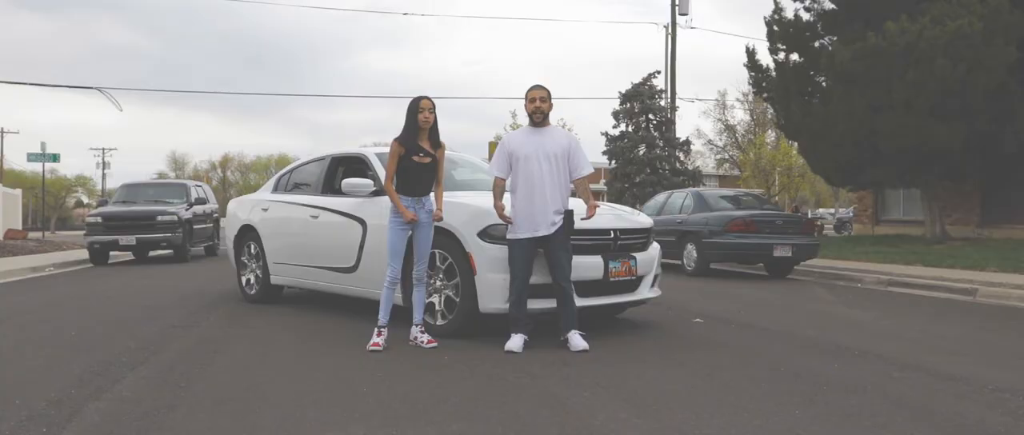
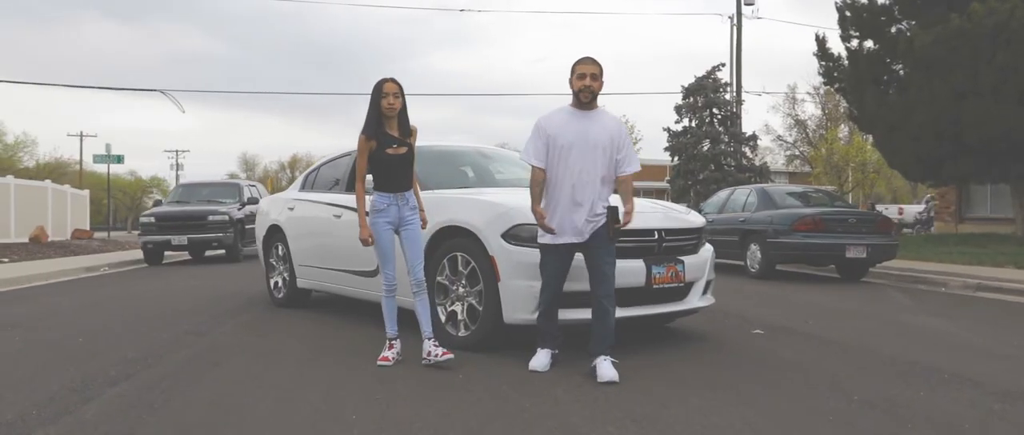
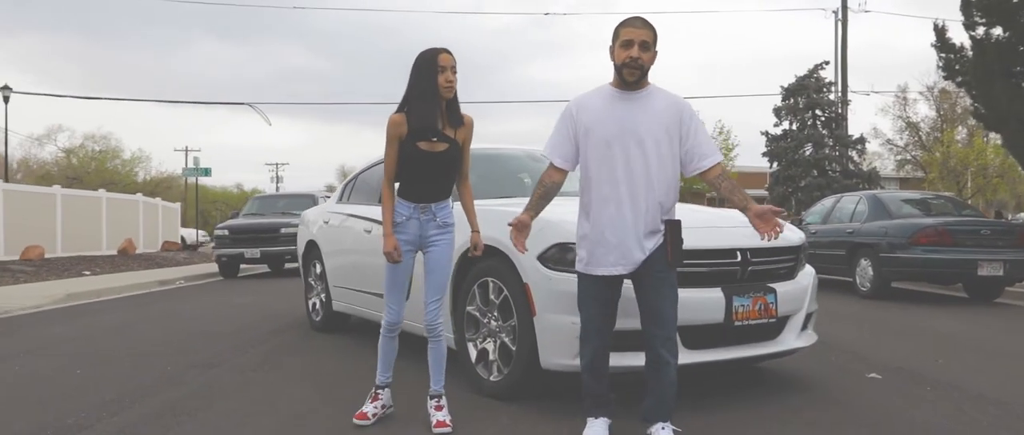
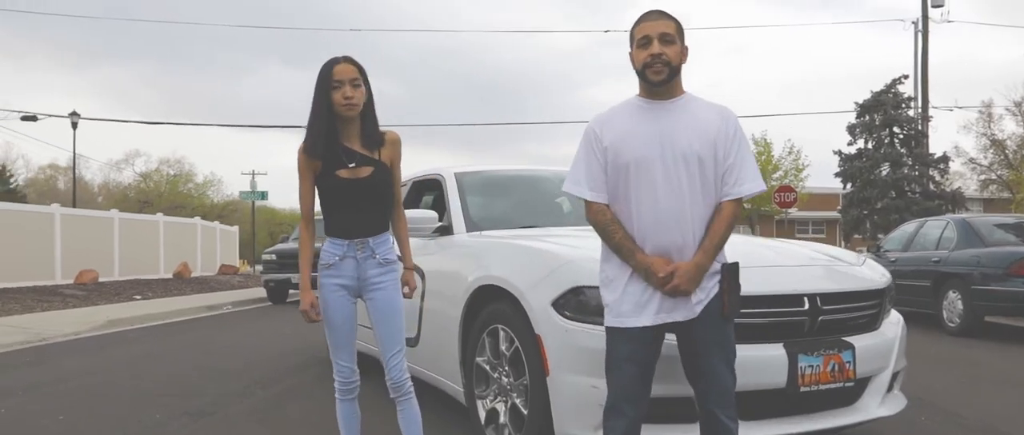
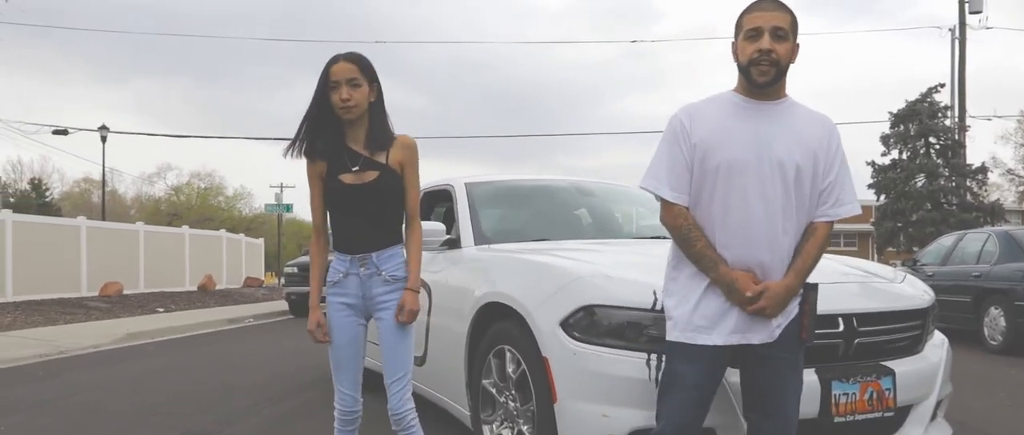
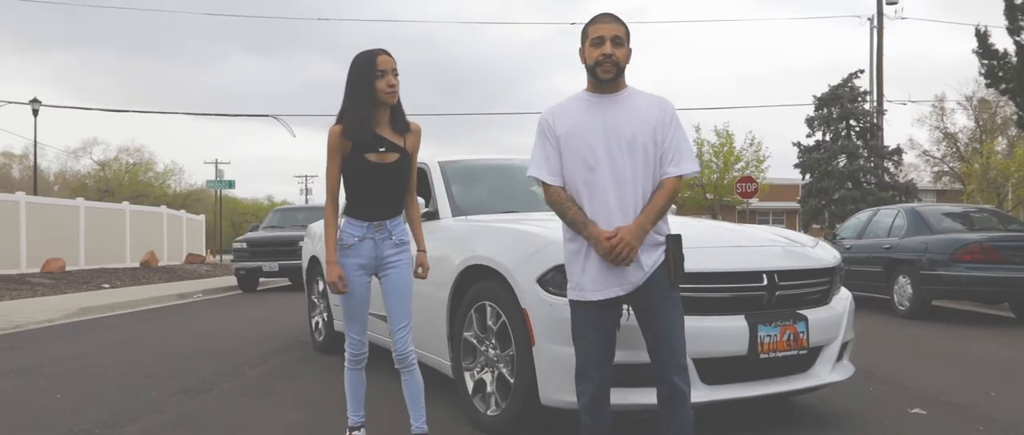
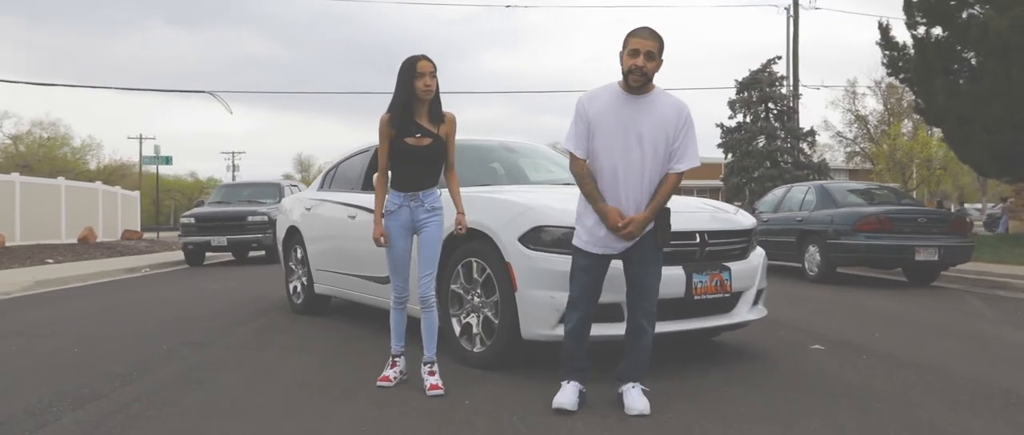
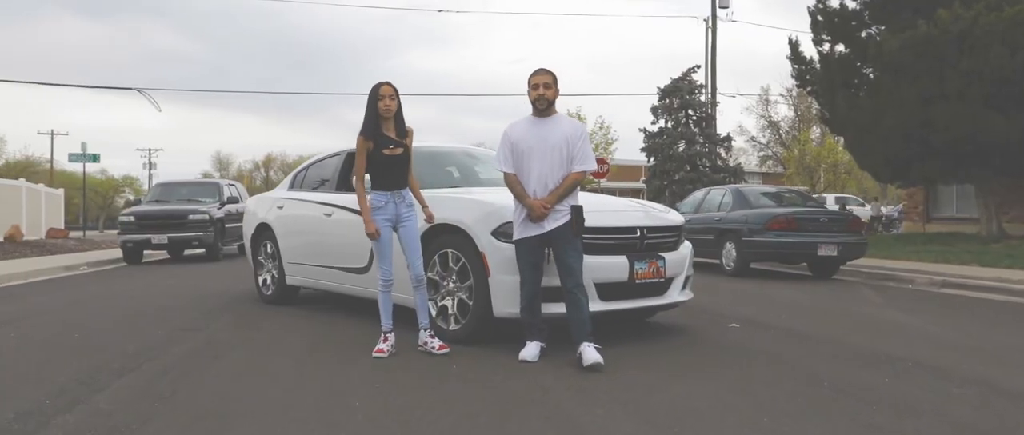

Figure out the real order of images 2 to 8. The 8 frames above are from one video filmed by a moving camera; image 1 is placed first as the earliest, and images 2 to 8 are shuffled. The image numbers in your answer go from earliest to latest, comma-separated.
8, 2, 7, 3, 6, 4, 5
